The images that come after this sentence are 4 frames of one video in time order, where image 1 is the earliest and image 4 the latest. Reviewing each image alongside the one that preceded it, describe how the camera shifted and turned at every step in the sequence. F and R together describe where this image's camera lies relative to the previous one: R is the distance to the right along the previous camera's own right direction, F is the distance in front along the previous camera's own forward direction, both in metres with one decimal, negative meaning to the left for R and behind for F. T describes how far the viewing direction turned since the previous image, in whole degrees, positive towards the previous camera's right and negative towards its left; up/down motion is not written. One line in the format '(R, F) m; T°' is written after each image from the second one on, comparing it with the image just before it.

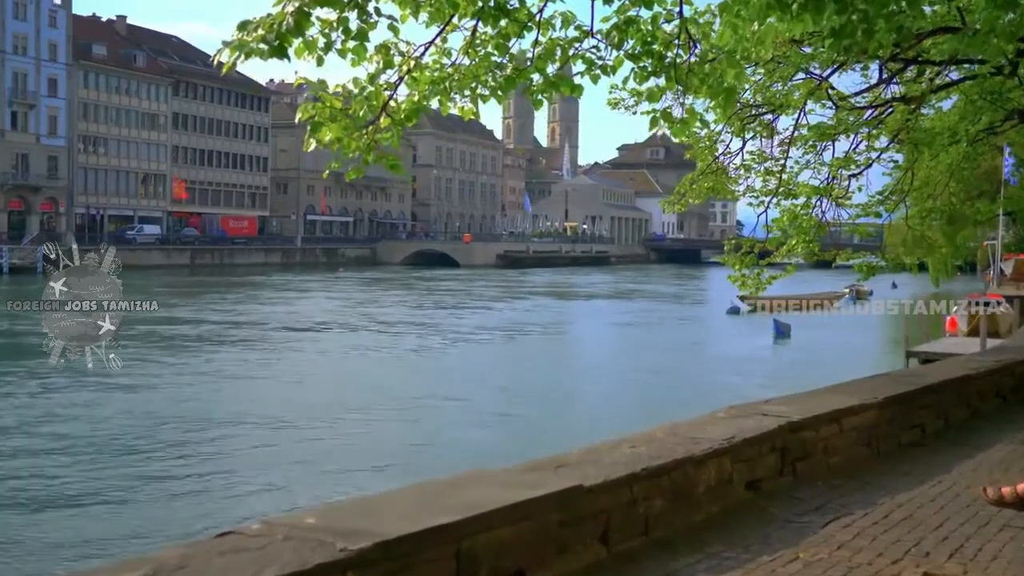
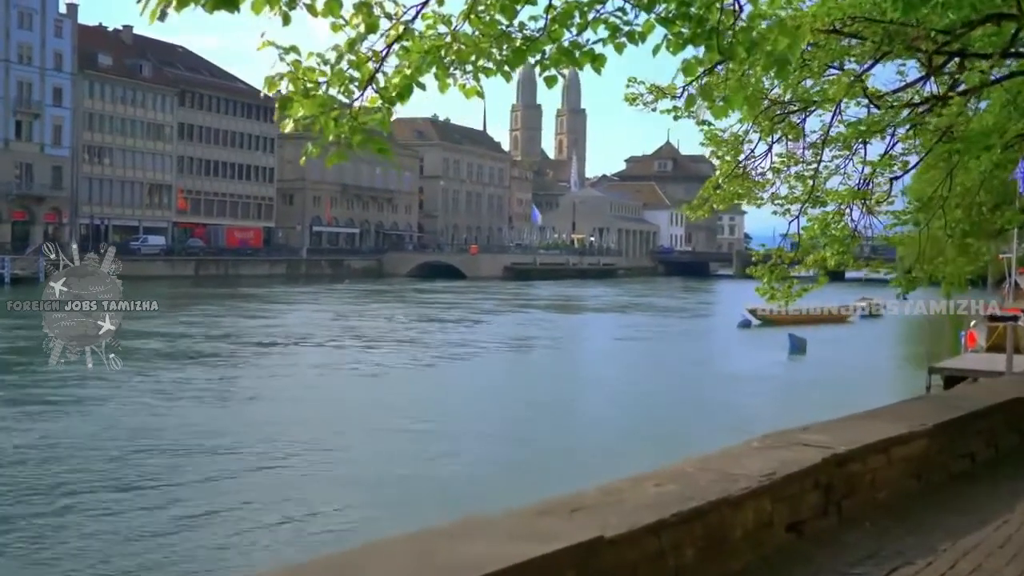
(0.0, +0.7) m; 0°
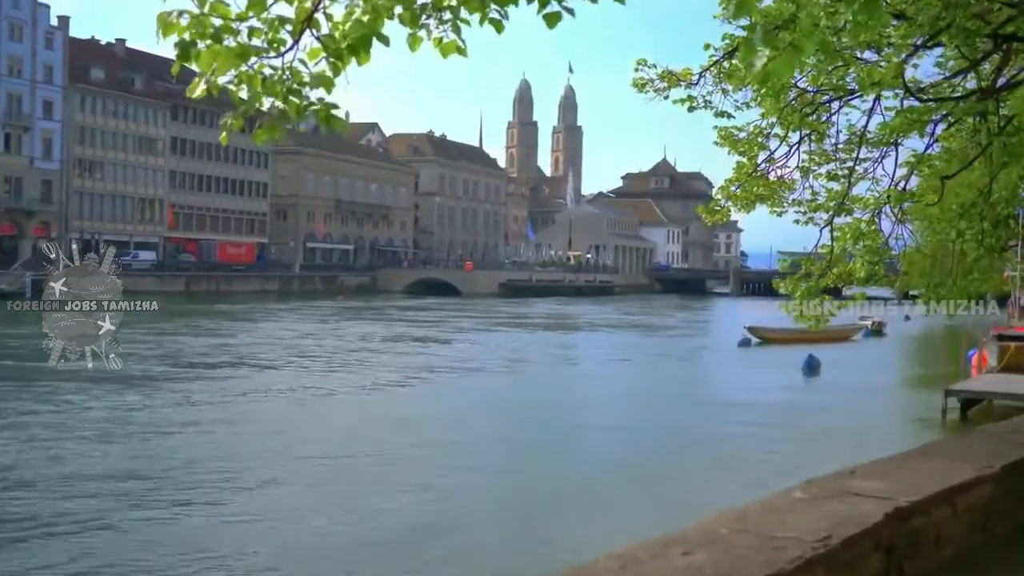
(0.0, +1.0) m; 0°
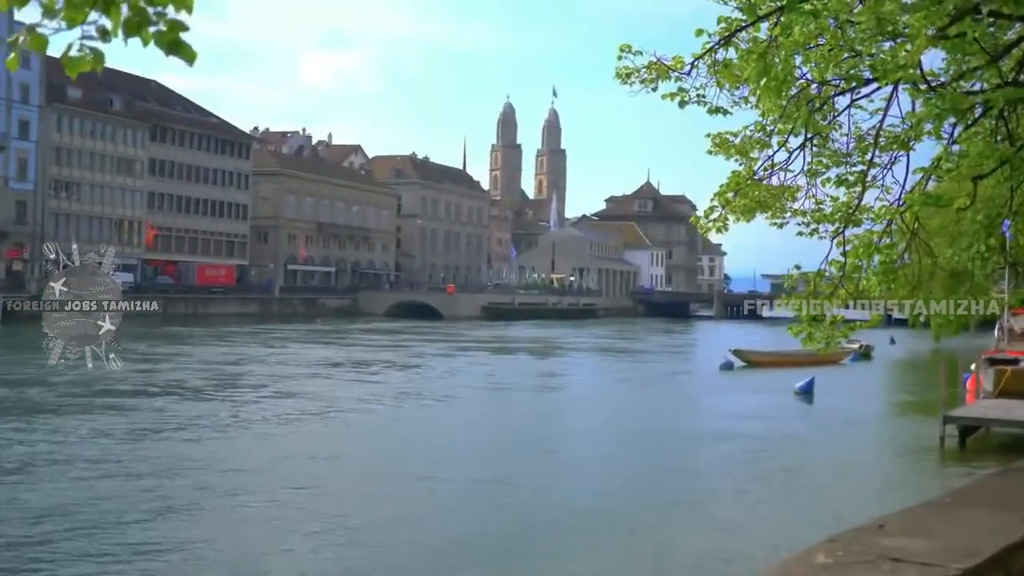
(+0.1, +0.9) m; +1°
